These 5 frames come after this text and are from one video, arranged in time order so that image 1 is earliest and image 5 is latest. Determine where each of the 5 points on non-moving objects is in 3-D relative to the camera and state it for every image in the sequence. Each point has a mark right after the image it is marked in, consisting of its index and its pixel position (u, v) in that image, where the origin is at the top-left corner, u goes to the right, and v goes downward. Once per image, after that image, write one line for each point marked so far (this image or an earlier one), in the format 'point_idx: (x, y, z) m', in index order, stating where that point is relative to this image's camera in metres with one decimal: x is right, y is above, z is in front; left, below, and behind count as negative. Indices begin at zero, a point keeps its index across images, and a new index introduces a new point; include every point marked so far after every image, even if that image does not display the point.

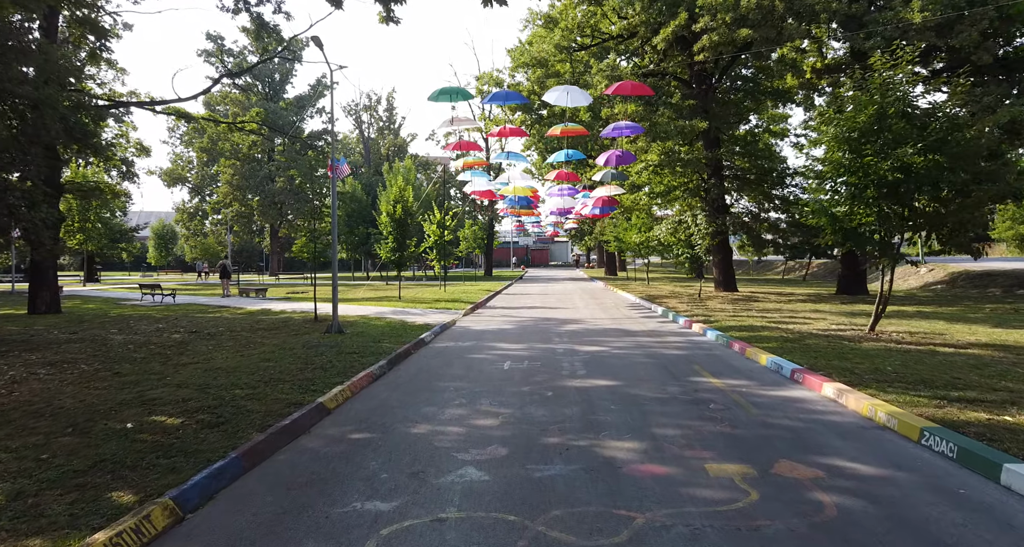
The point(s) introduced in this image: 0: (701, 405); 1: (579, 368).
0: (+1.8, -1.3, +6.5) m
1: (+0.9, -1.3, +9.0) m
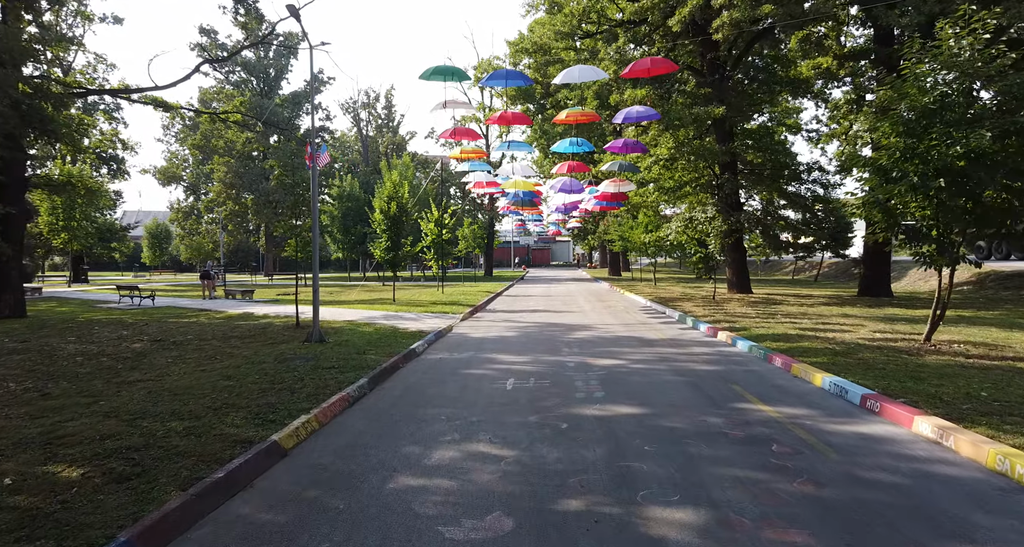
0: (+1.9, -1.3, +5.1) m
1: (+0.9, -1.3, +7.6) m
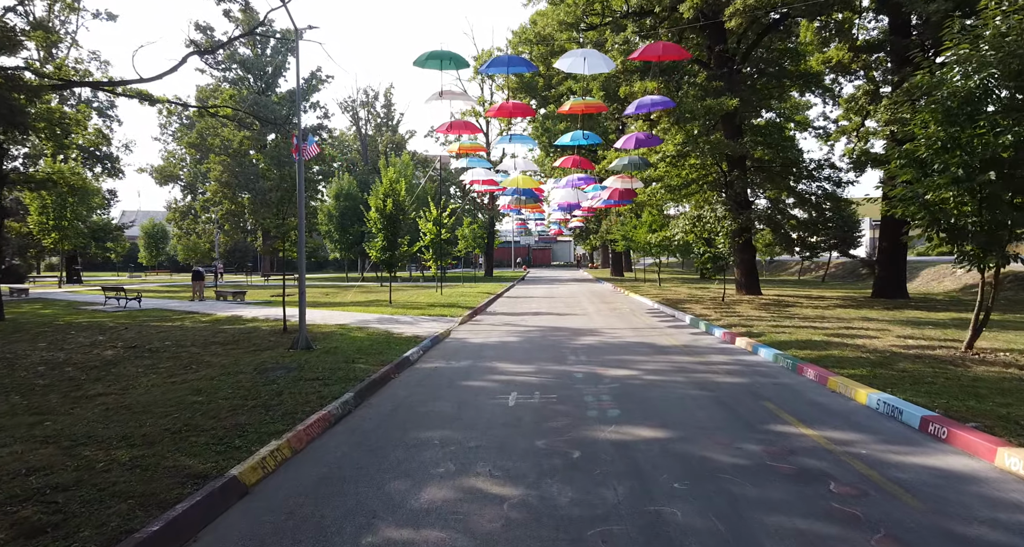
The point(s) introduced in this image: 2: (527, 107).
0: (+1.9, -1.3, +4.2) m
1: (+1.0, -1.3, +6.7) m
2: (+0.3, +3.4, +14.0) m
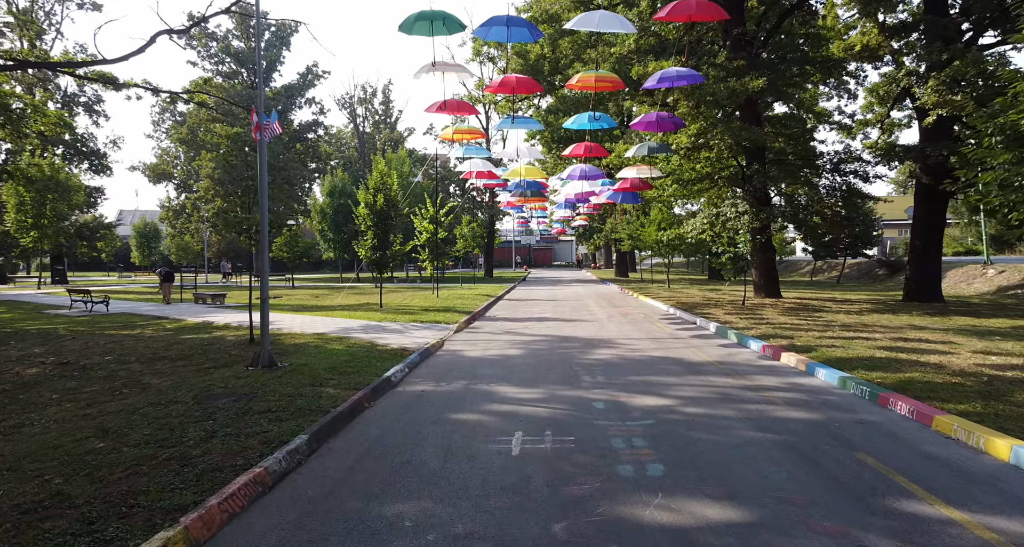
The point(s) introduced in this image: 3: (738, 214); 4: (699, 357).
0: (+1.9, -1.4, +2.5) m
1: (+1.0, -1.4, +5.0) m
2: (+0.4, +3.4, +12.2) m
3: (+6.7, +1.8, +20.0) m
4: (+2.7, -1.2, +9.9) m
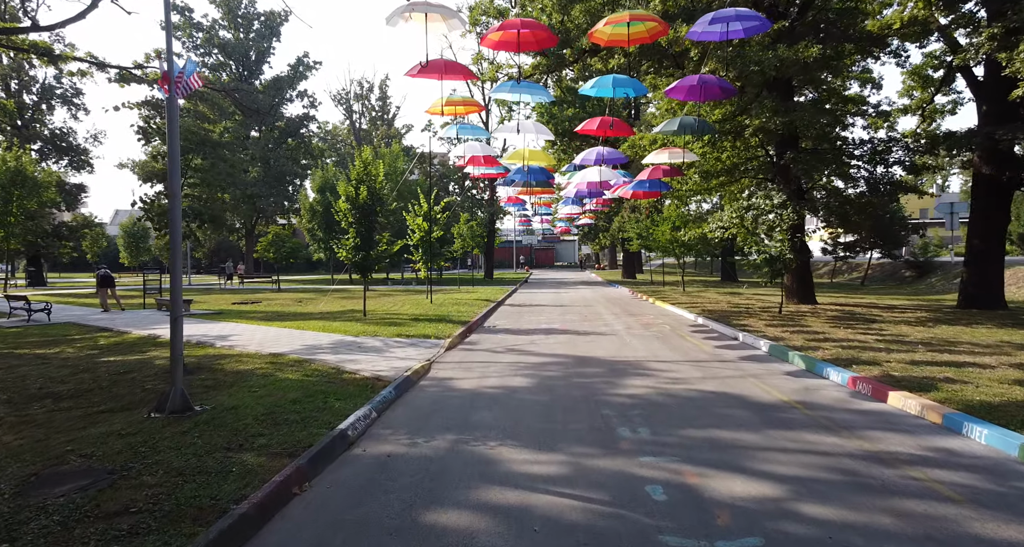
0: (+2.0, -1.4, -0.1) m
1: (+1.1, -1.4, +2.4) m
2: (+0.4, +3.3, +9.7) m
3: (+6.8, +1.7, +17.5) m
4: (+2.8, -1.3, +7.3) m
